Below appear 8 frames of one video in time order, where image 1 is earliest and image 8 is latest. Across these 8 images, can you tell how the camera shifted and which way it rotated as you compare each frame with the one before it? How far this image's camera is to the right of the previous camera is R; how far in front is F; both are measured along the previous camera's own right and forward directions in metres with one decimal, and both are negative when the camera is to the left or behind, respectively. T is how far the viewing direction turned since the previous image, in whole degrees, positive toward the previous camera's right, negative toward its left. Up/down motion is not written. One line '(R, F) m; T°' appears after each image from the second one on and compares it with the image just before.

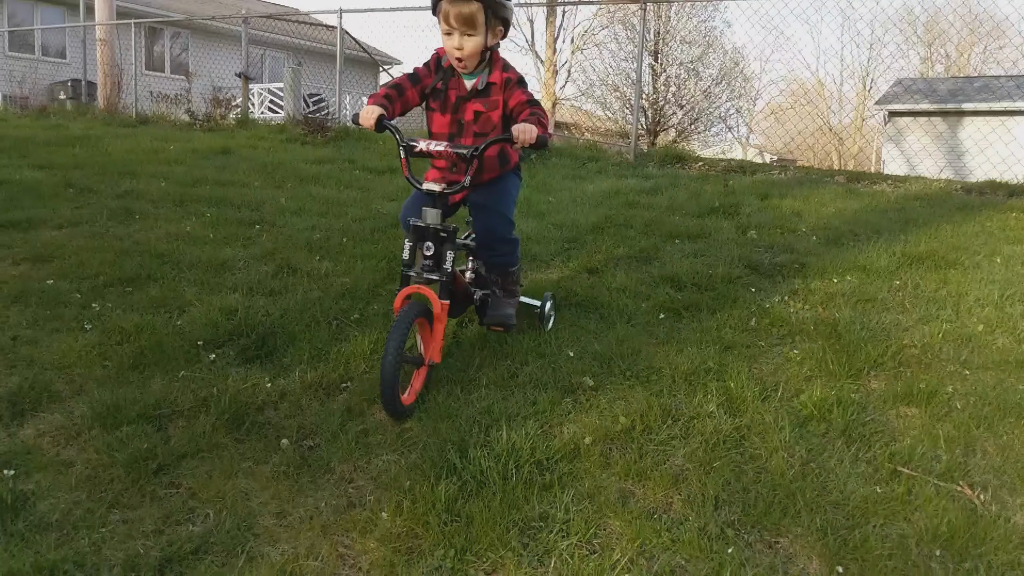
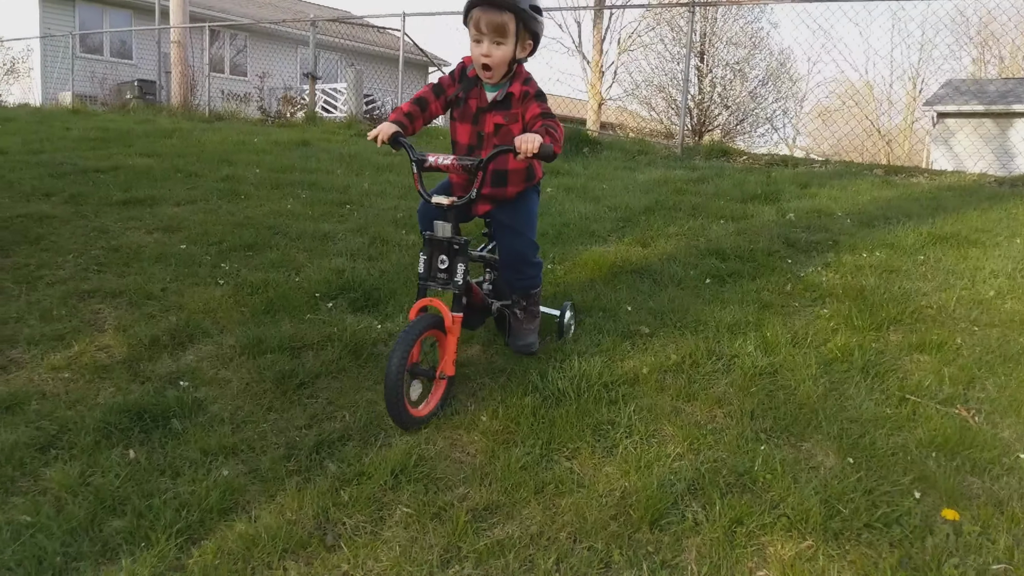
(-0.1, -0.6) m; -3°
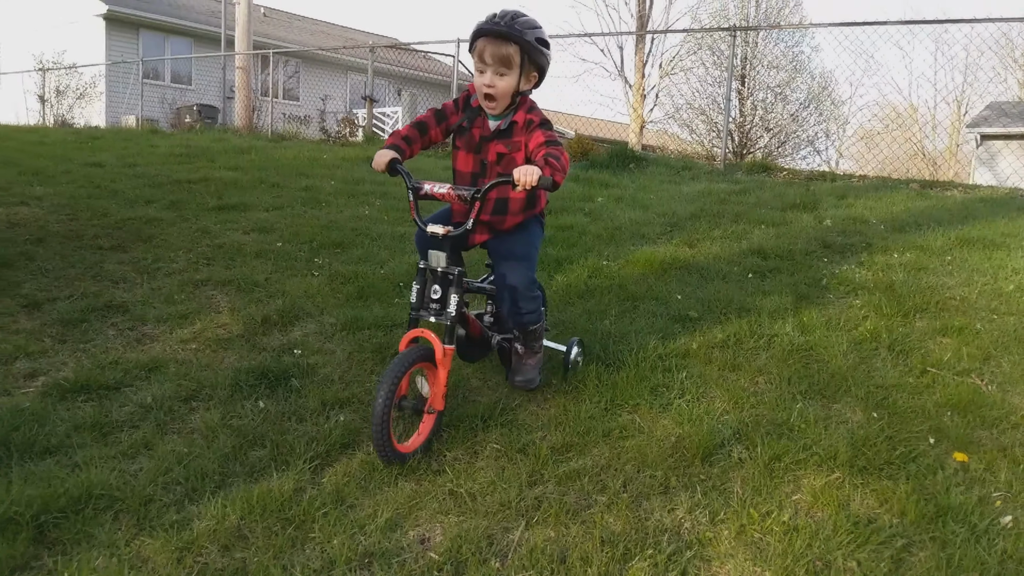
(-0.1, -0.5) m; -3°
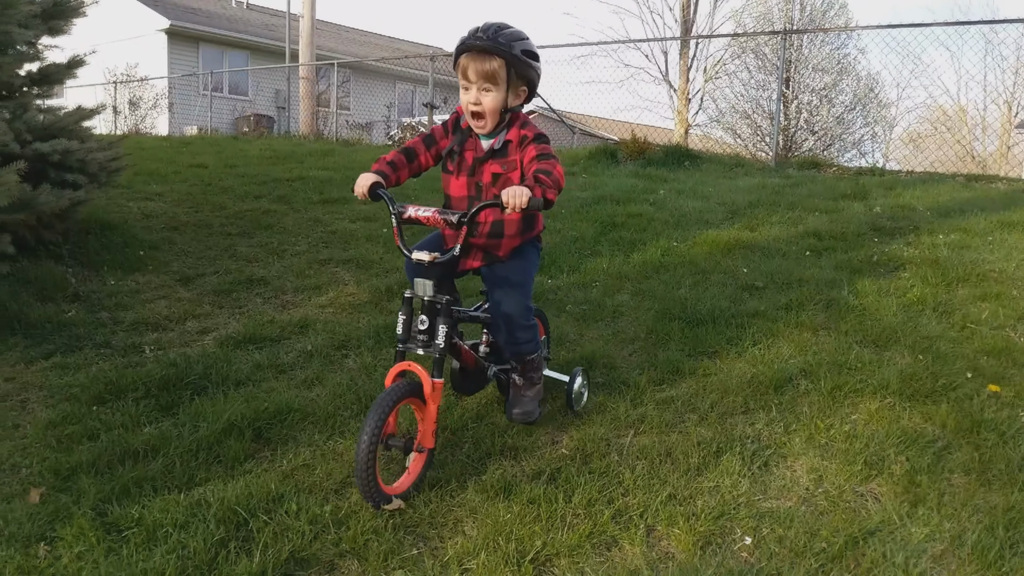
(-0.2, -0.6) m; -3°
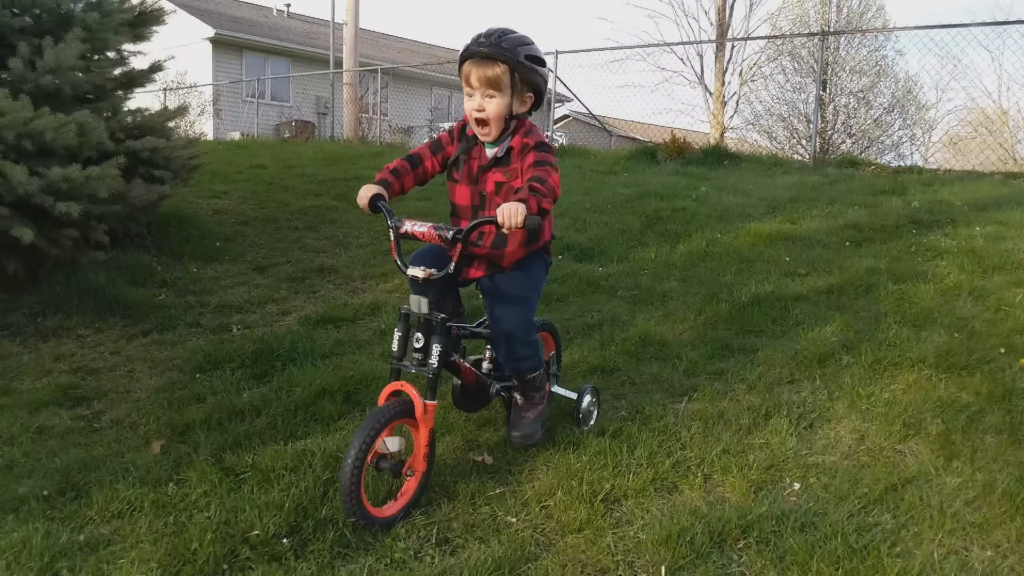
(-0.1, -0.3) m; -2°
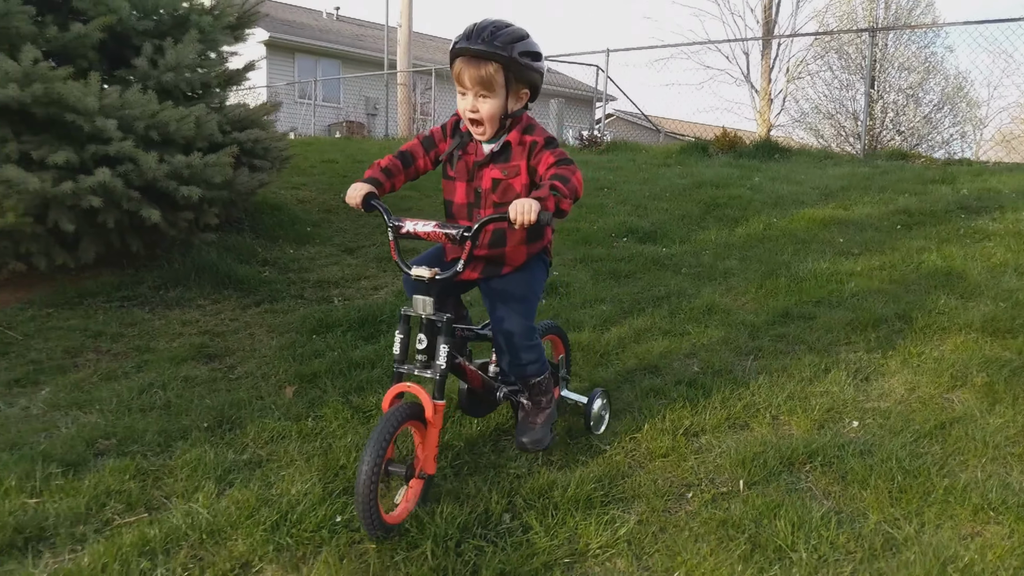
(-0.2, -0.4) m; -3°
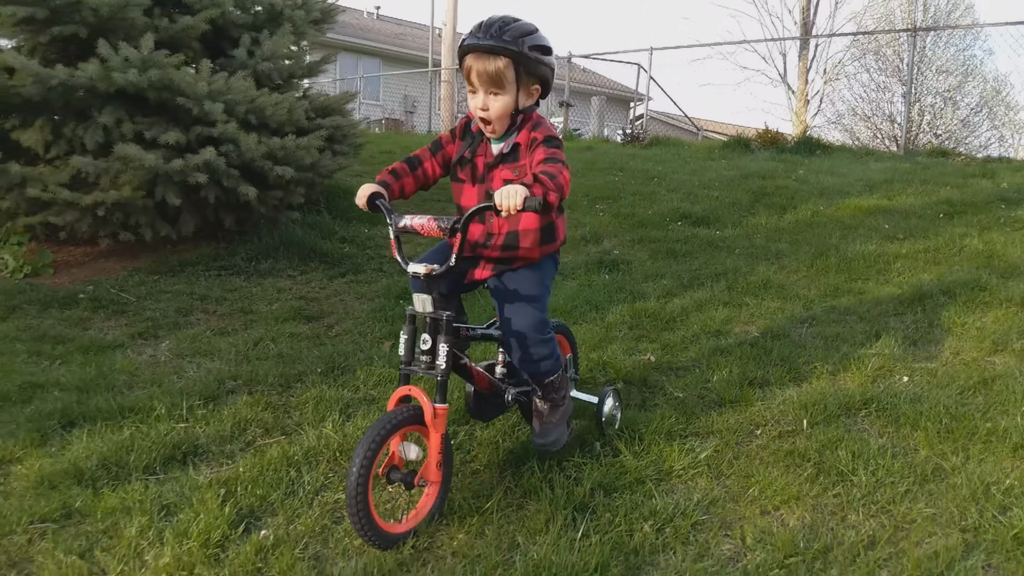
(-0.2, -0.4) m; -2°
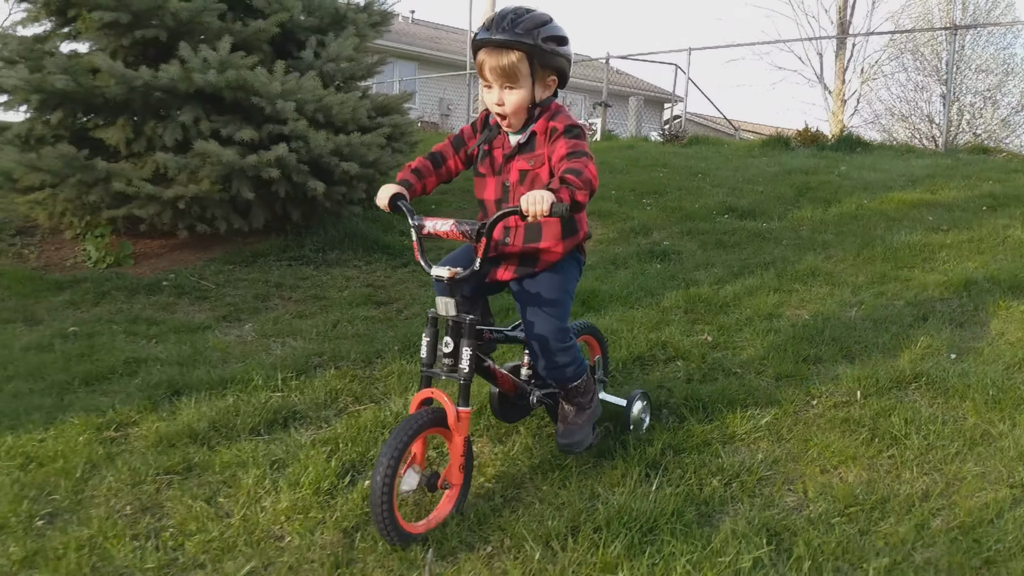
(-0.1, -0.2) m; -2°
